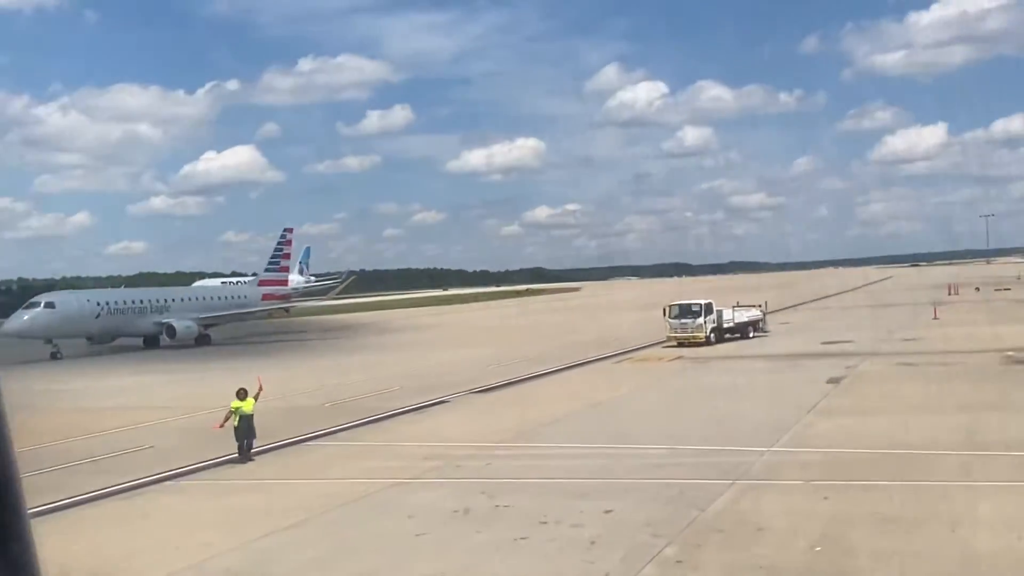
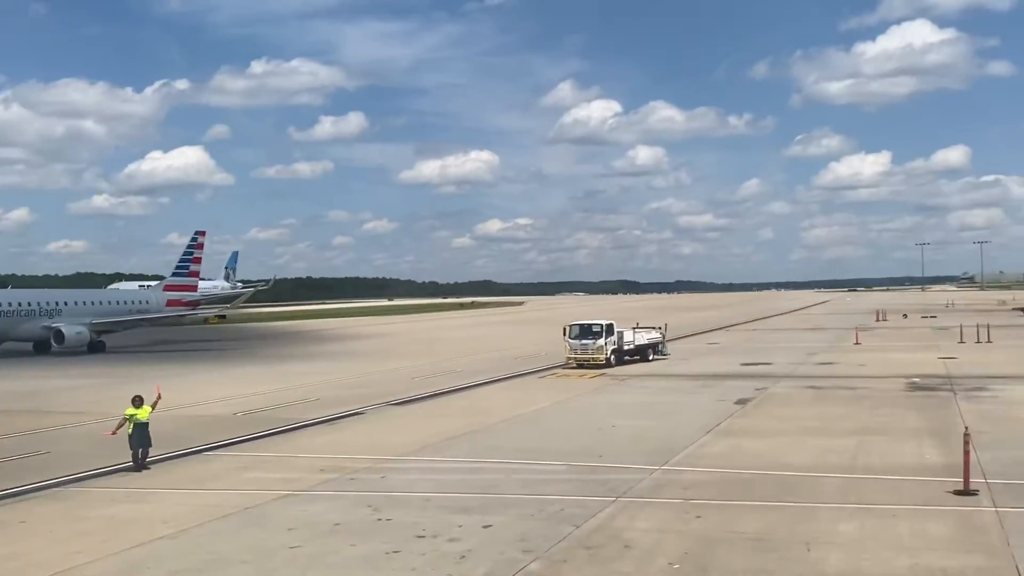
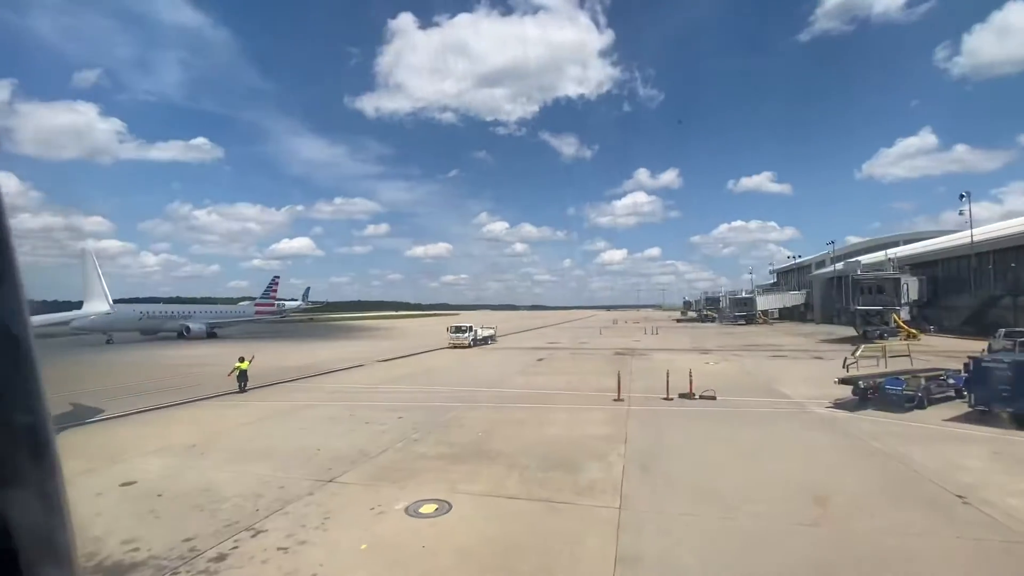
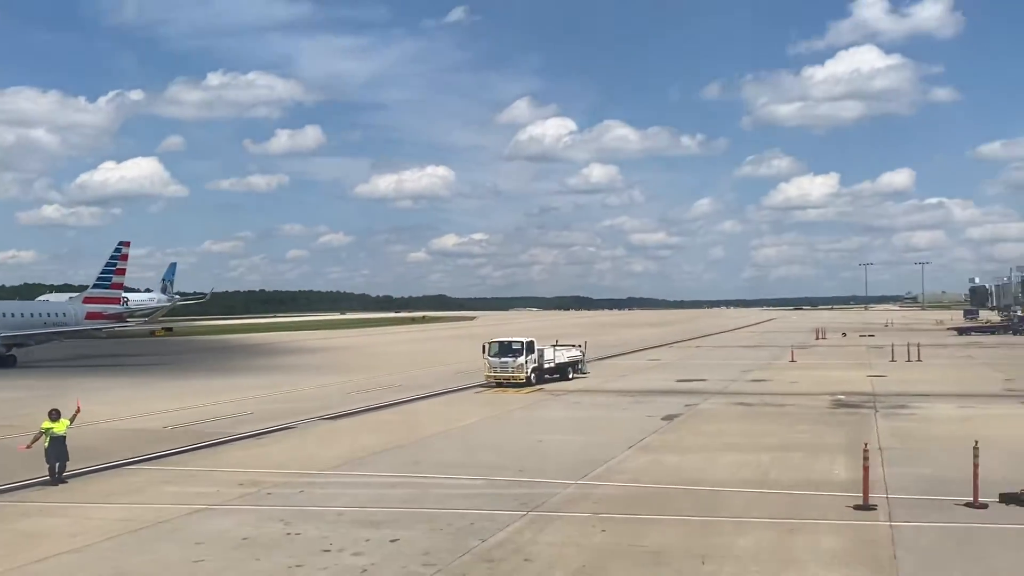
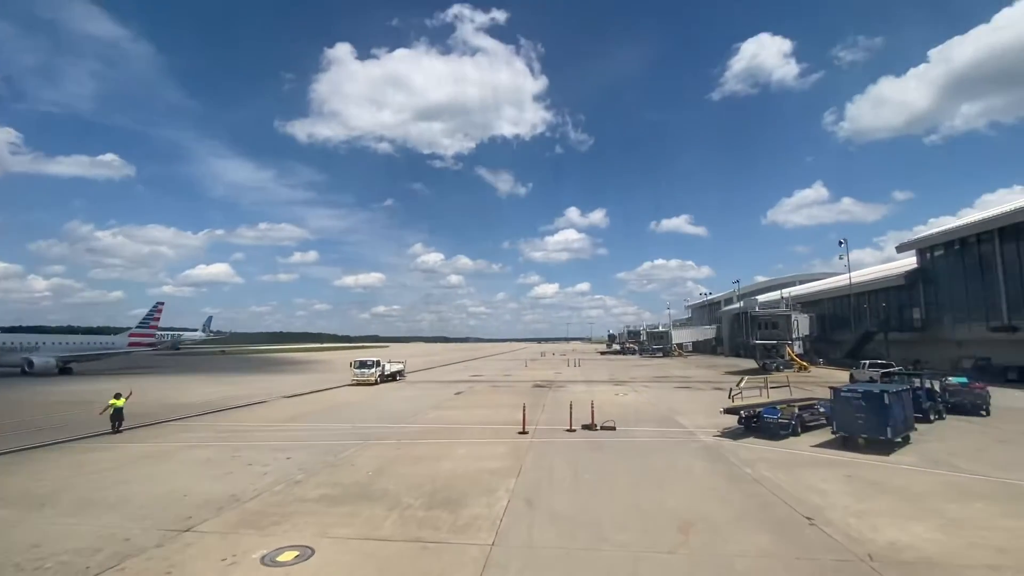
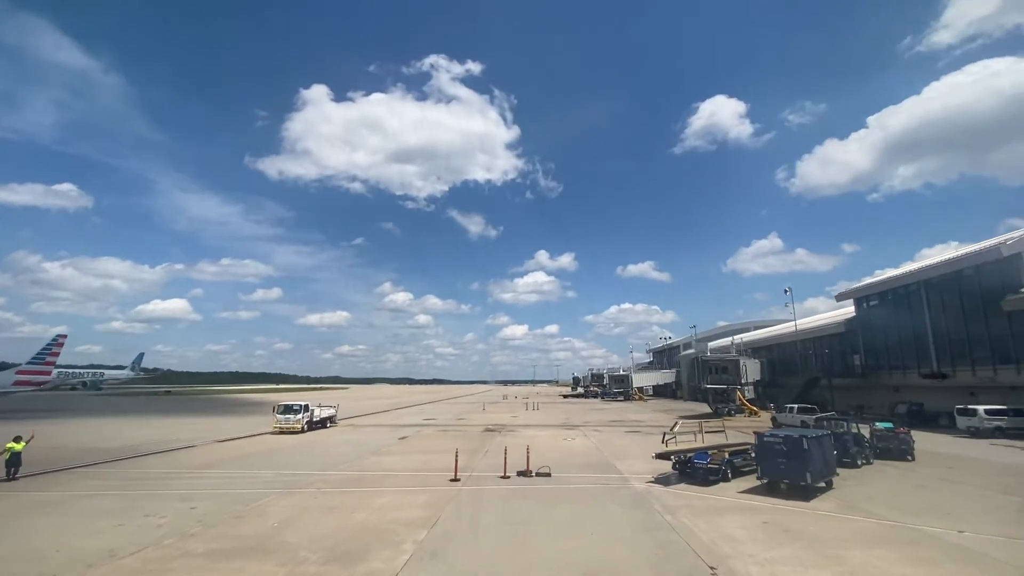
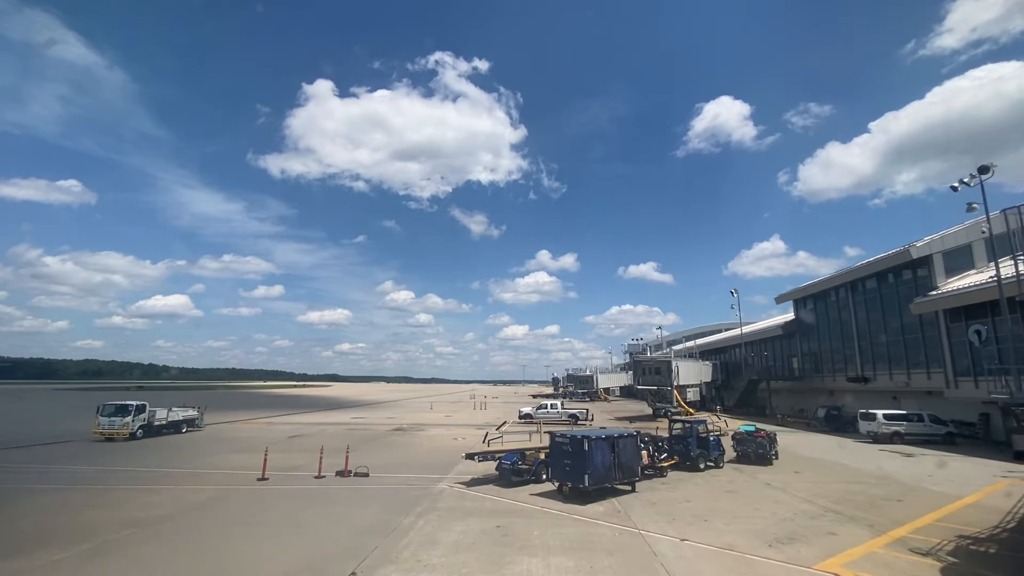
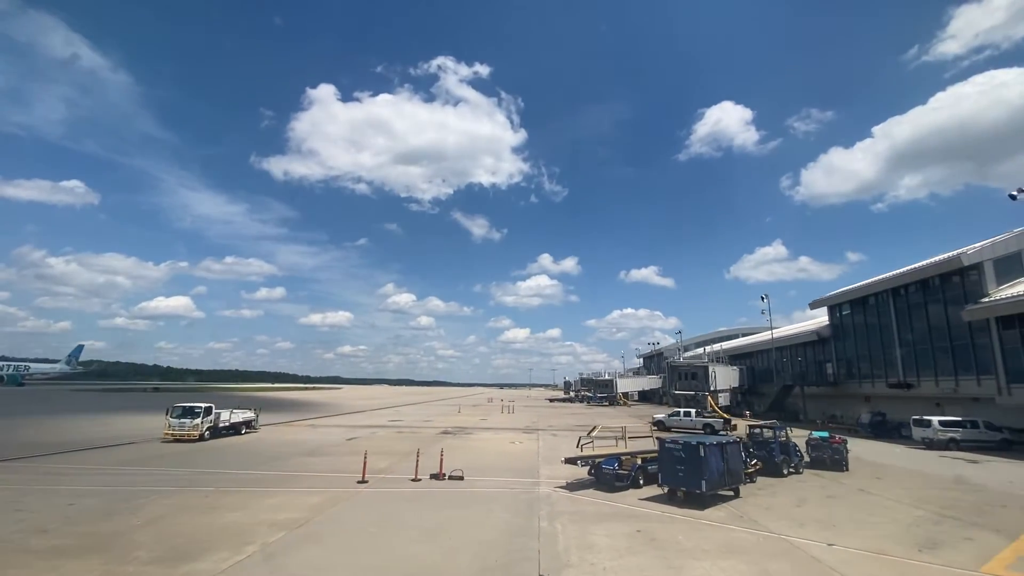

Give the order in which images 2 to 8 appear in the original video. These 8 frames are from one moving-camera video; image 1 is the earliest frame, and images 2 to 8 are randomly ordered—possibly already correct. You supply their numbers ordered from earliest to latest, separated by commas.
2, 4, 3, 5, 6, 8, 7
